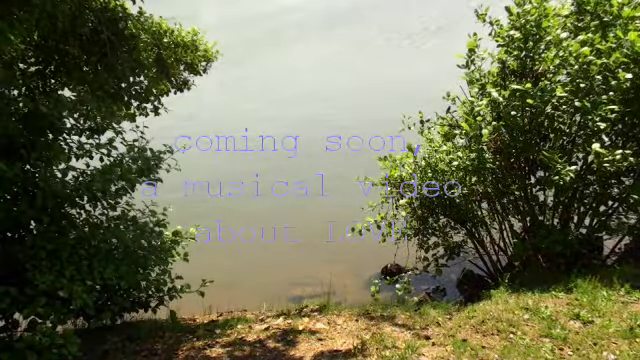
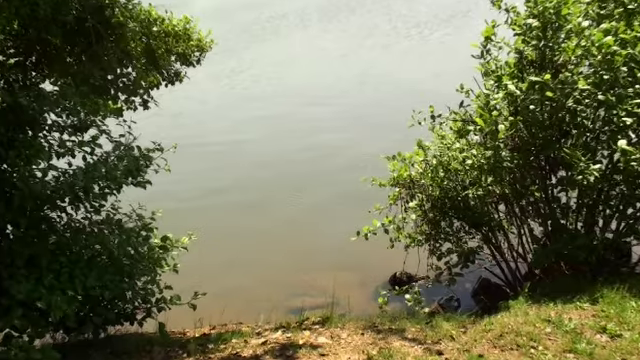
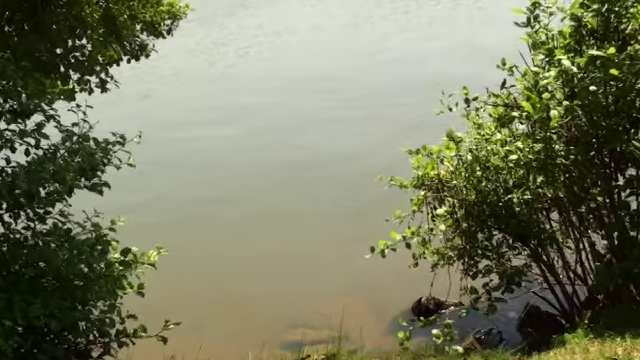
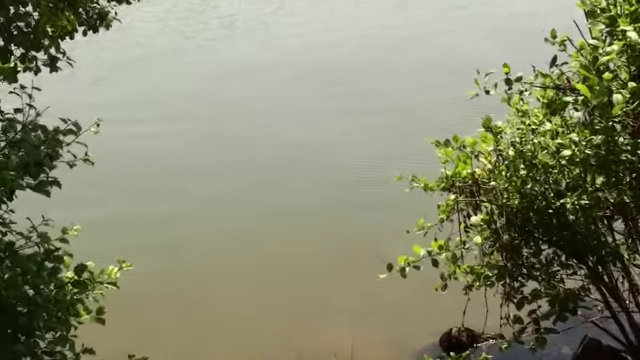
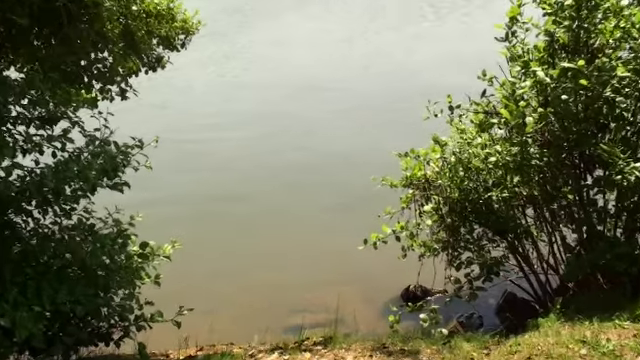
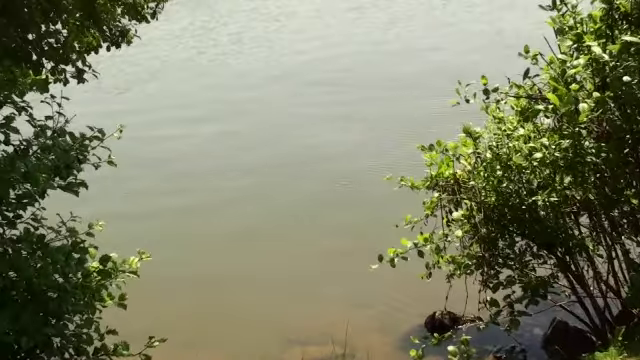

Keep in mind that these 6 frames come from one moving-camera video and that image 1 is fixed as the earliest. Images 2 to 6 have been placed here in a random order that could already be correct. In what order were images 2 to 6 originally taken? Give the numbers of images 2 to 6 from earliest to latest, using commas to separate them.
2, 5, 3, 6, 4
